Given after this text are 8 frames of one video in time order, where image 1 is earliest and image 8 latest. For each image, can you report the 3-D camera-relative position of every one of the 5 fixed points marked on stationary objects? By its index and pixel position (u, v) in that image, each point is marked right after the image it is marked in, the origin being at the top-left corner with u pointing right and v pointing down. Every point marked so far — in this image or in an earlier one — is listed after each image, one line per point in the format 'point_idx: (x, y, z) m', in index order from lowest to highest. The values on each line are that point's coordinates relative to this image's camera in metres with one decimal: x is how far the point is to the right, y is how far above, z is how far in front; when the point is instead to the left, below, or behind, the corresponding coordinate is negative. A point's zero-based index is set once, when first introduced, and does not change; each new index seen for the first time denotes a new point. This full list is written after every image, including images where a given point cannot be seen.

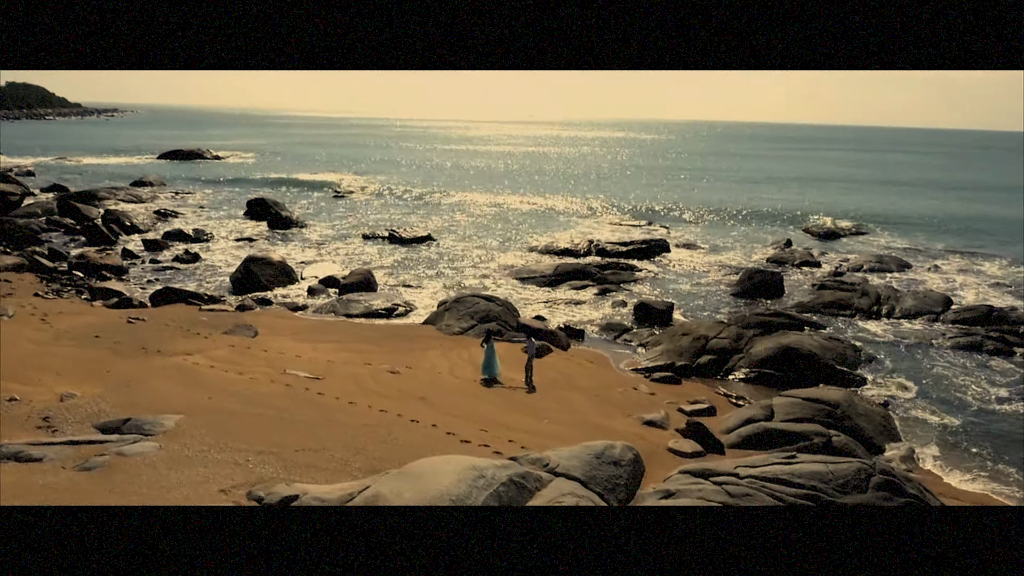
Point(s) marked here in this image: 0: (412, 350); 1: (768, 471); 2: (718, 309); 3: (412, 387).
0: (-1.5, -0.9, +11.4) m
1: (+2.2, -1.6, +7.1) m
2: (+4.0, -0.4, +15.1) m
3: (-1.2, -1.2, +9.7) m
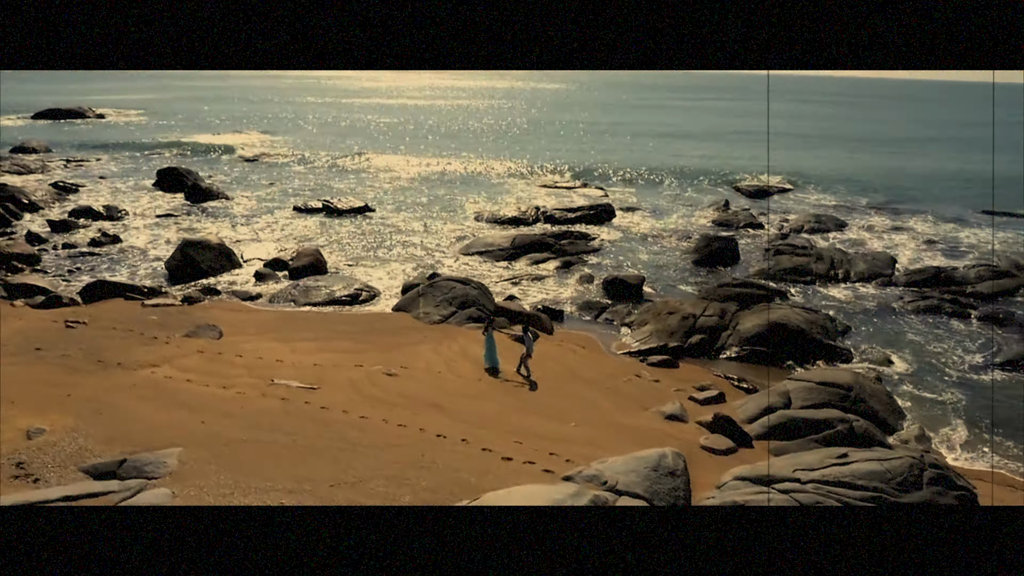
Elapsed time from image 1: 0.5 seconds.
0: (-1.6, -0.8, +10.7) m
1: (+2.7, -1.6, +6.9) m
2: (+3.3, +0.1, +15.0) m
3: (-1.1, -1.2, +9.1) m
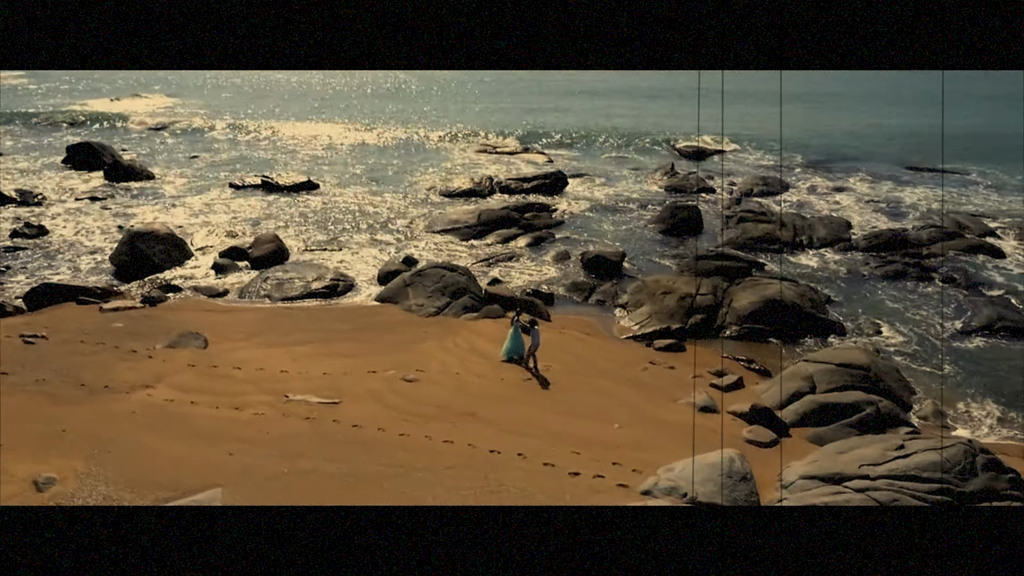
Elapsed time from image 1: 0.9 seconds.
0: (-1.4, -0.7, +10.1) m
1: (+3.3, -1.6, +7.0) m
2: (+2.8, +0.6, +15.0) m
3: (-0.7, -1.2, +8.6) m
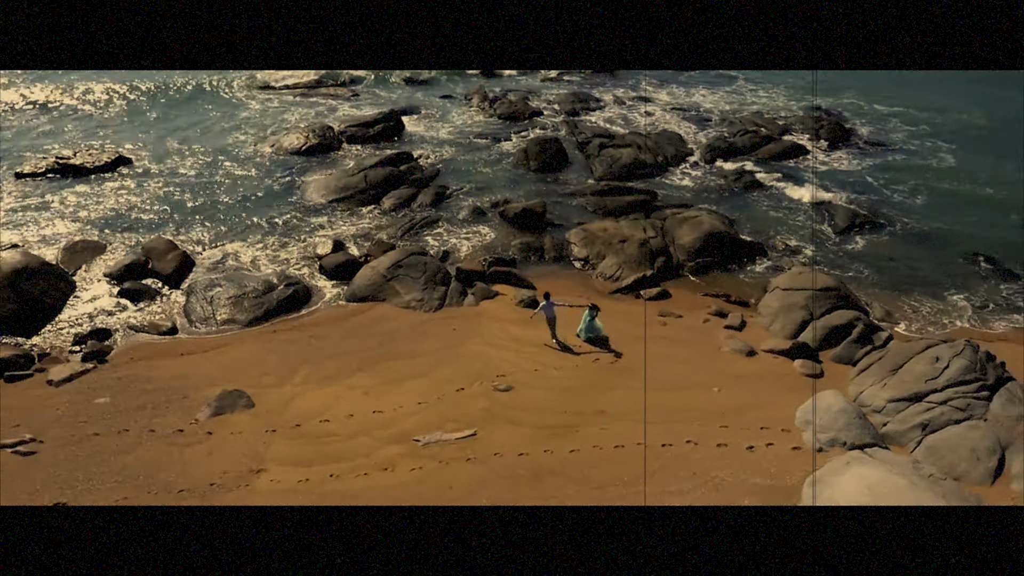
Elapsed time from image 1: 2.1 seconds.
0: (-0.8, -0.8, +9.9) m
1: (+4.9, -1.0, +8.9) m
2: (+1.0, +1.9, +15.6) m
3: (+0.5, -1.3, +8.8) m
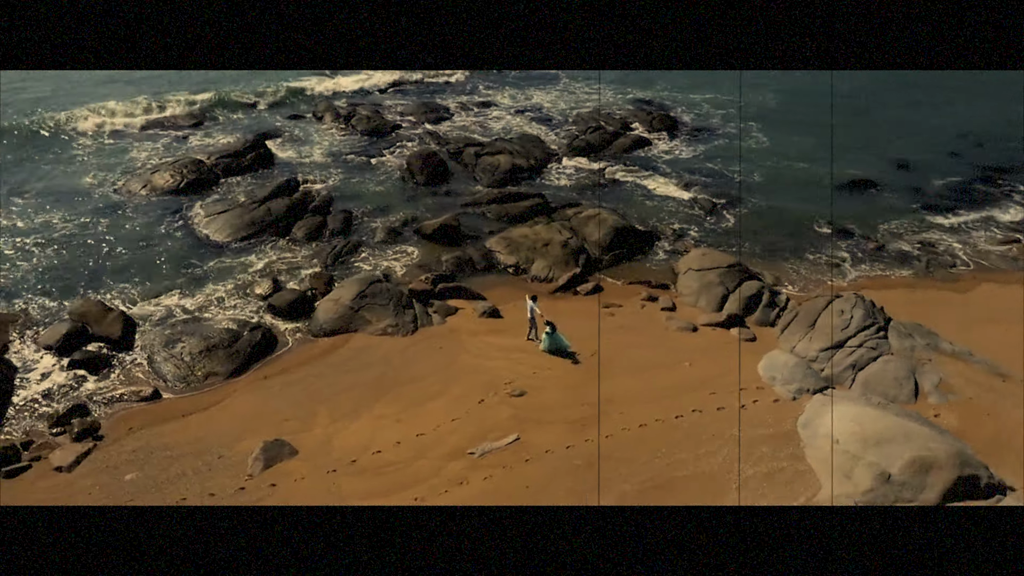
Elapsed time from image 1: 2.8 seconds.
0: (-0.9, -1.1, +10.6) m
1: (+4.8, -0.5, +11.2) m
2: (-1.1, +1.7, +16.6) m
3: (+0.7, -1.4, +10.0) m
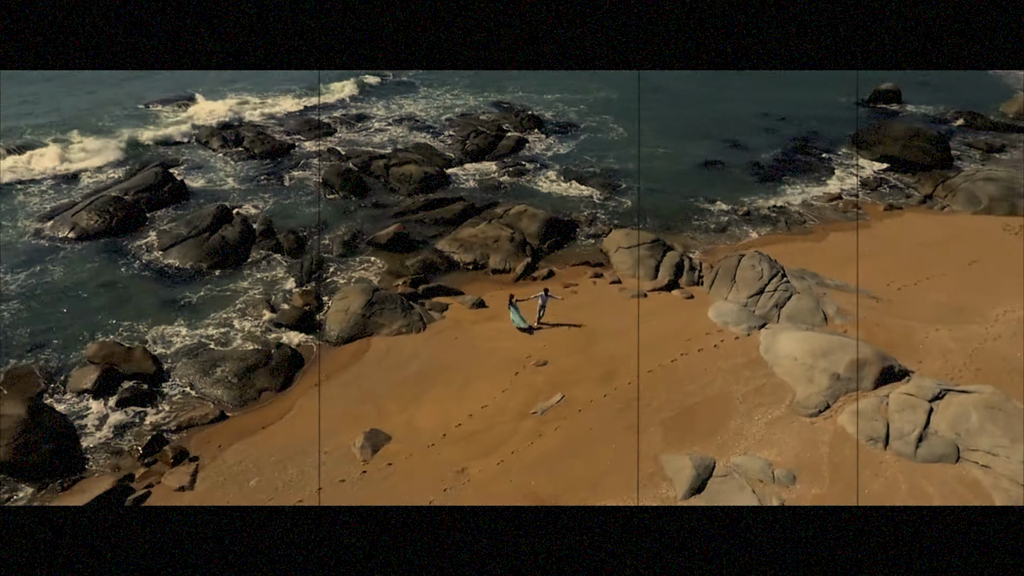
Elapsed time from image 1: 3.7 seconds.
0: (-0.7, -1.0, +12.5) m
1: (+4.6, +0.3, +14.4) m
2: (-2.7, +1.7, +18.2) m
3: (+1.1, -1.1, +12.3) m
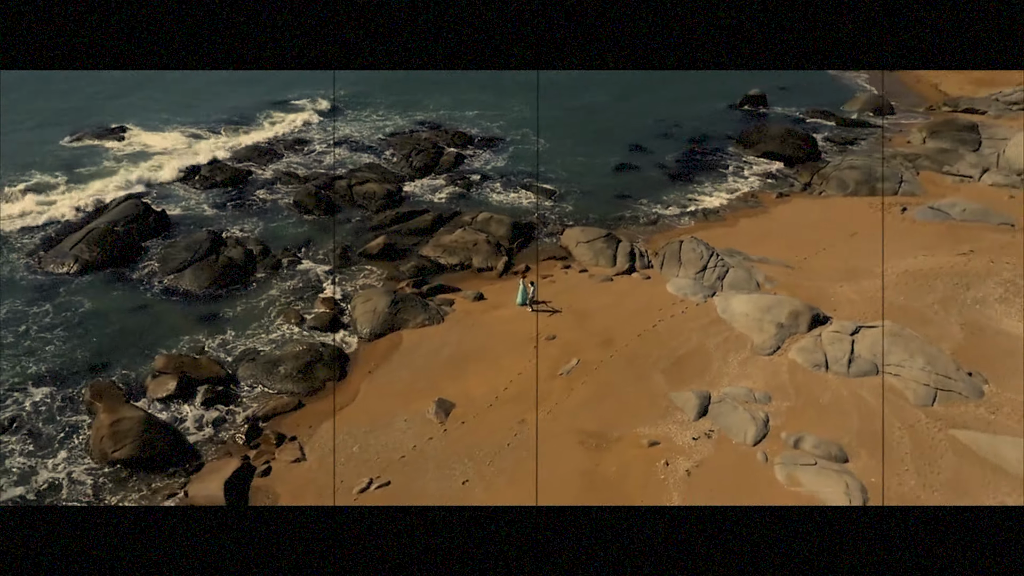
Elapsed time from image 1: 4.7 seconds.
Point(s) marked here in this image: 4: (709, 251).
0: (-0.4, -0.9, +15.1) m
1: (+4.3, +0.8, +17.8) m
2: (-3.5, +1.5, +20.3) m
3: (+1.3, -0.8, +15.1) m
4: (+4.5, +0.8, +17.9) m
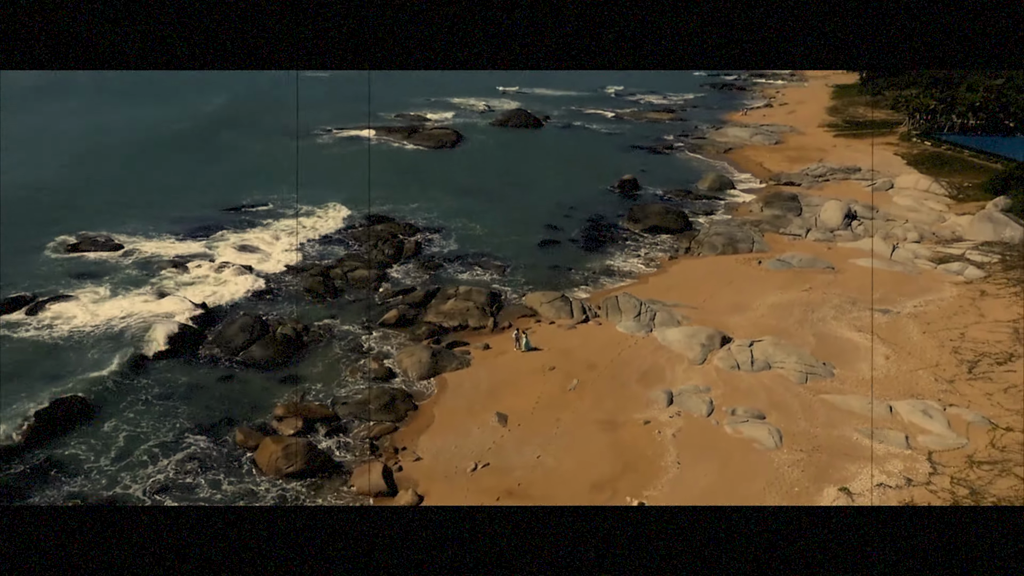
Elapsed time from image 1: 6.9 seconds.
0: (-0.1, -2.2, +21.1) m
1: (+3.9, -0.5, +24.8) m
2: (-4.3, -0.6, +25.9) m
3: (+1.6, -2.0, +21.5) m
4: (+4.1, -0.4, +24.9) m
